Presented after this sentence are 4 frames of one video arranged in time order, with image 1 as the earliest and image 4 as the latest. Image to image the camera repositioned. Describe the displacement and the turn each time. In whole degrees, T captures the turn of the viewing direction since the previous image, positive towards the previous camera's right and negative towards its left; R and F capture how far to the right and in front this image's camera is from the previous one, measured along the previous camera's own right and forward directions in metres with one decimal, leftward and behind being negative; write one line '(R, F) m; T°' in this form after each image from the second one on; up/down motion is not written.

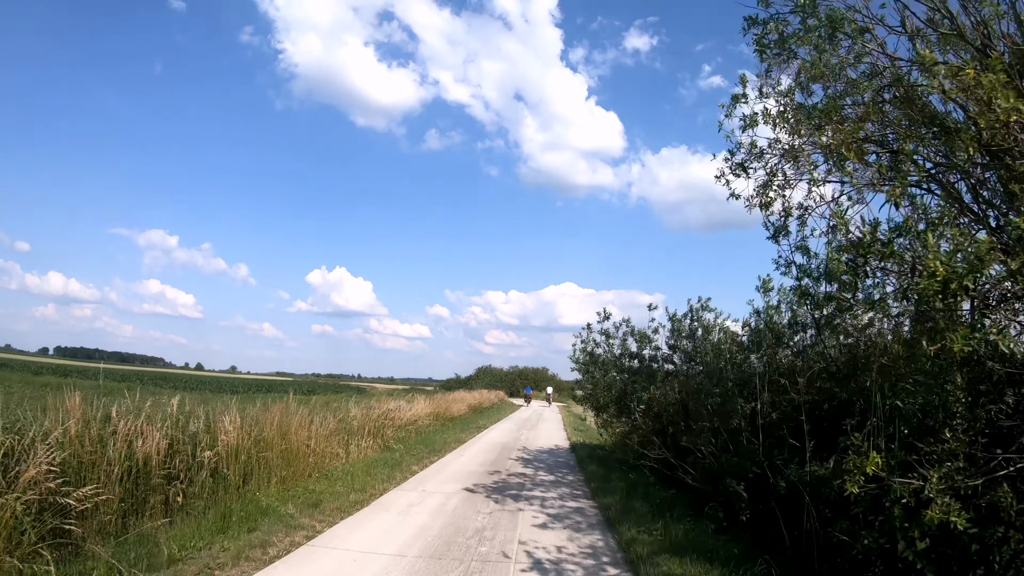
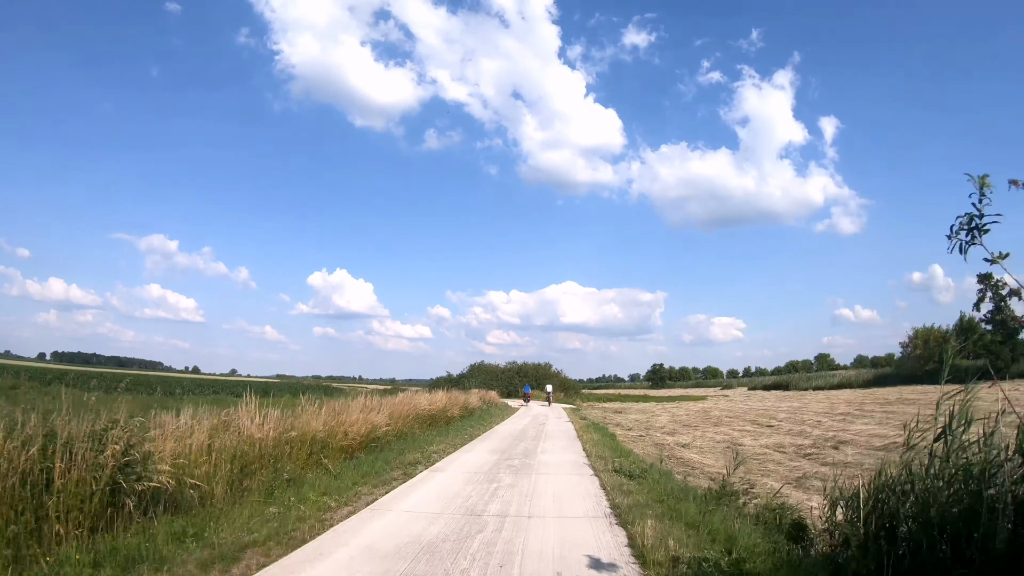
(+0.3, +6.0) m; 0°
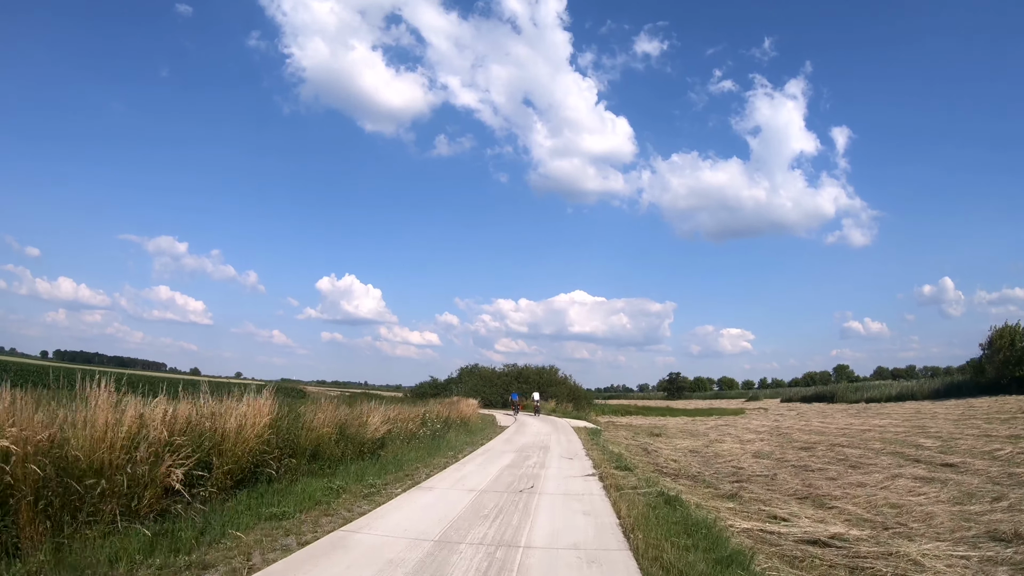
(+0.5, +6.6) m; -1°
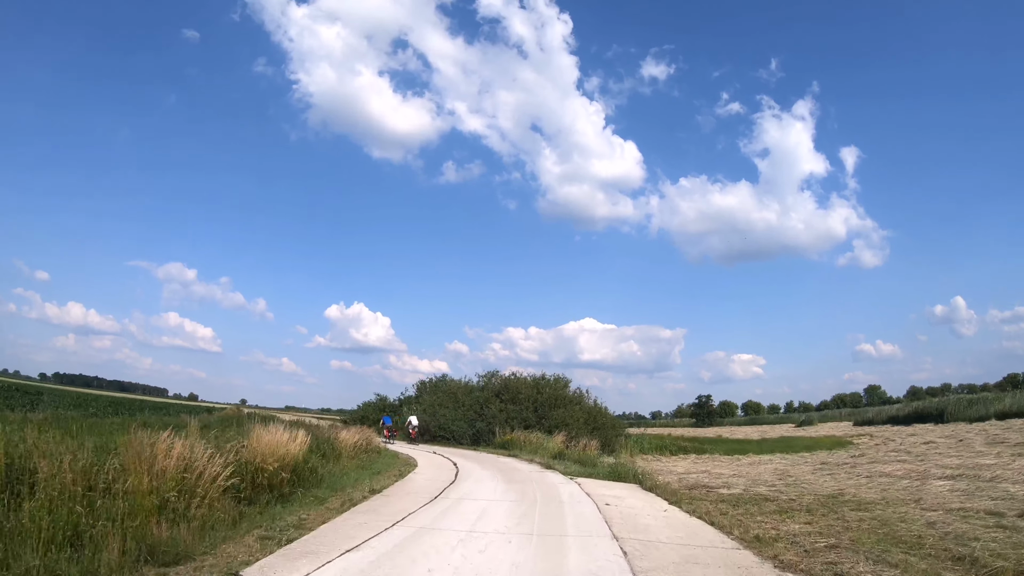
(+0.8, +10.1) m; -1°
